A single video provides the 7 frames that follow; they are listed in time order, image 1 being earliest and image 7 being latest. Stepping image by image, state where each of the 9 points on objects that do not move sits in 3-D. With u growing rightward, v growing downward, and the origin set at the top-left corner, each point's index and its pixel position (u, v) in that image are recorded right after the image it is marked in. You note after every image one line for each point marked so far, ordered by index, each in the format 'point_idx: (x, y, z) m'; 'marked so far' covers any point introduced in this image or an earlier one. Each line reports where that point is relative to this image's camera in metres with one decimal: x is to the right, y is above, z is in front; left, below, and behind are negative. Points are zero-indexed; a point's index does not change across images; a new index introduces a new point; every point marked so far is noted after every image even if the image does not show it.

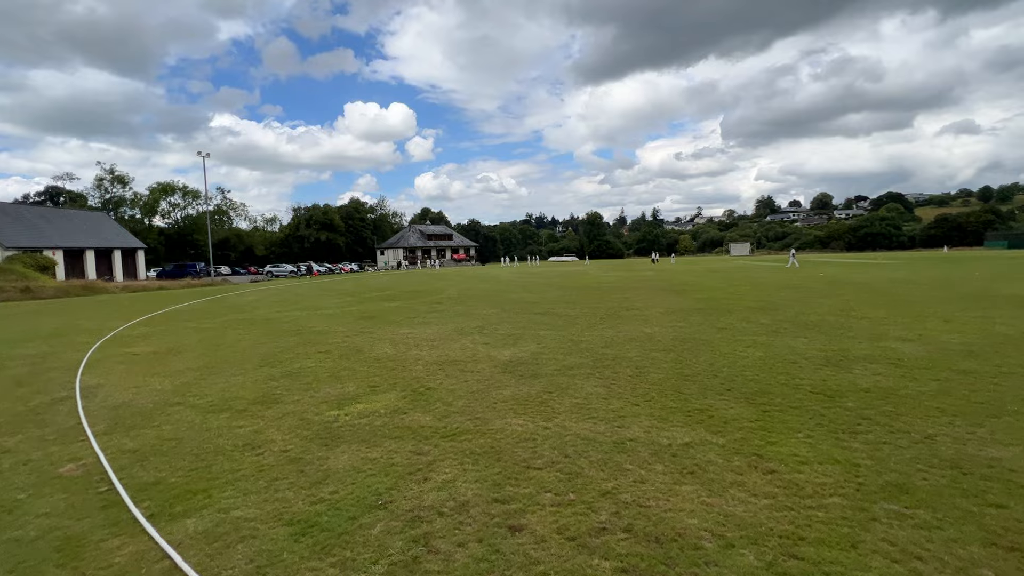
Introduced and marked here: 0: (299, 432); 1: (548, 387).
0: (-2.6, -1.8, +5.9) m
1: (+0.6, -1.5, +7.5) m
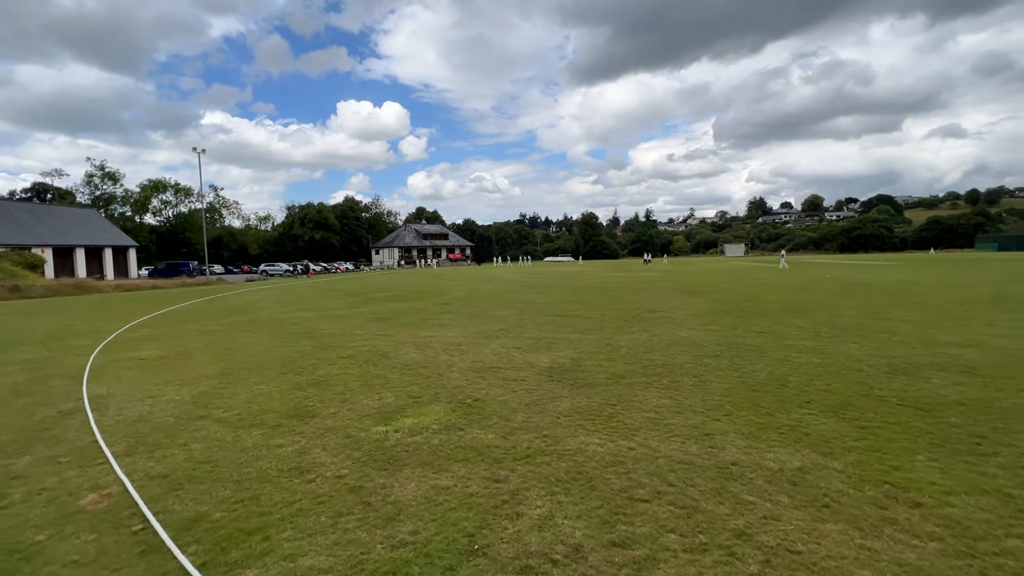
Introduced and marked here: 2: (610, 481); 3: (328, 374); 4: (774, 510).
0: (-1.7, -1.8, +5.2) m
1: (+1.4, -1.6, +6.8) m
2: (+0.9, -1.7, +4.4) m
3: (-3.4, -1.6, +9.0) m
4: (+2.1, -1.8, +3.8) m
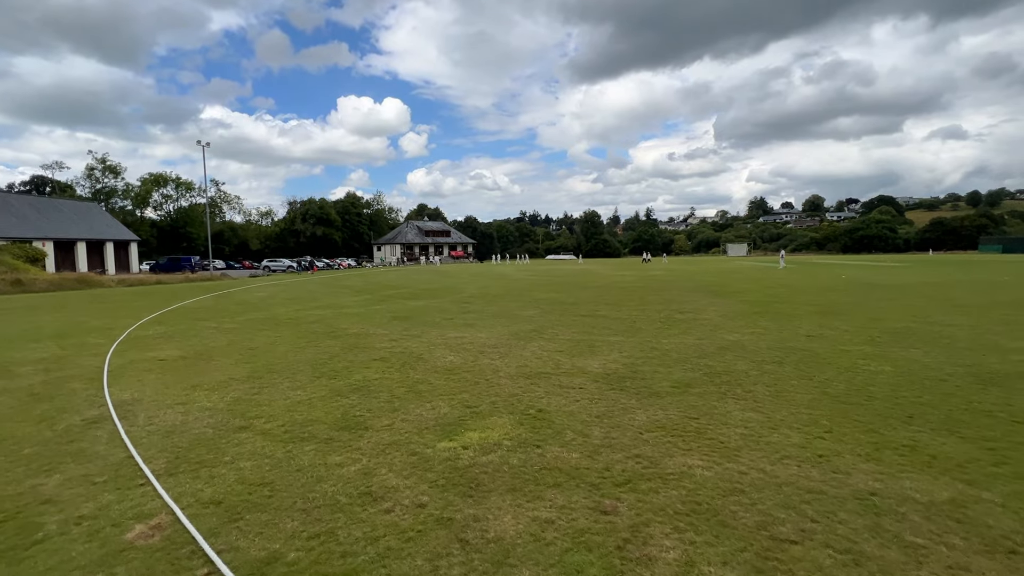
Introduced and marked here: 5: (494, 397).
0: (-0.9, -1.8, +4.6) m
1: (+2.3, -1.6, +6.3) m
2: (+1.8, -1.8, +3.8) m
3: (-2.5, -1.6, +8.4) m
4: (+3.0, -1.8, +3.3) m
5: (-0.3, -1.6, +7.1) m
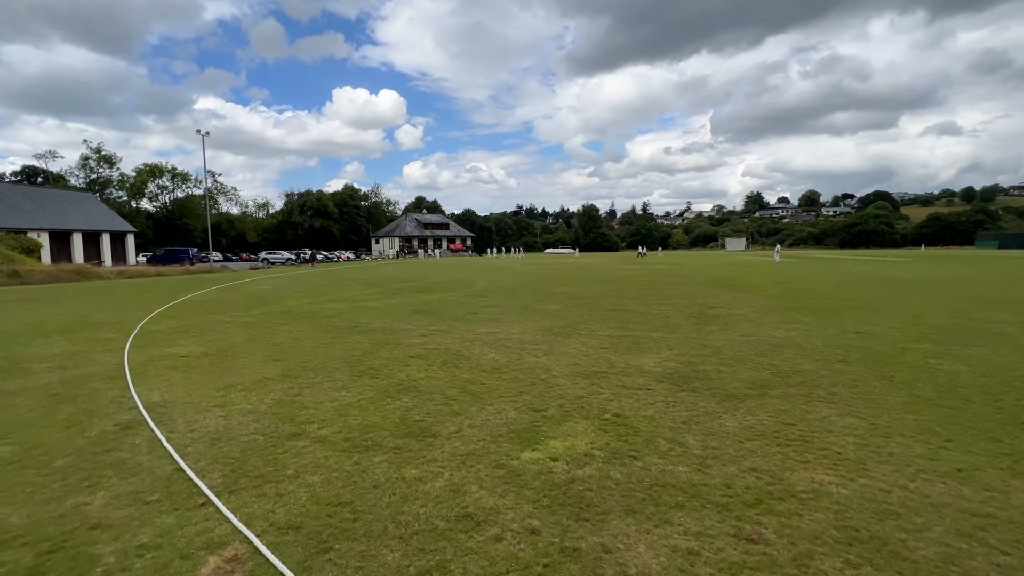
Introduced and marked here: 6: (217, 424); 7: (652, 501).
0: (+0.1, -1.7, +4.1) m
1: (+3.2, -1.5, +5.7) m
2: (+2.7, -1.7, +3.3) m
3: (-1.6, -1.4, +7.8) m
4: (+3.9, -1.8, +2.8) m
5: (+0.6, -1.5, +6.6) m
6: (-3.5, -1.6, +5.7) m
7: (+1.1, -1.7, +3.9) m
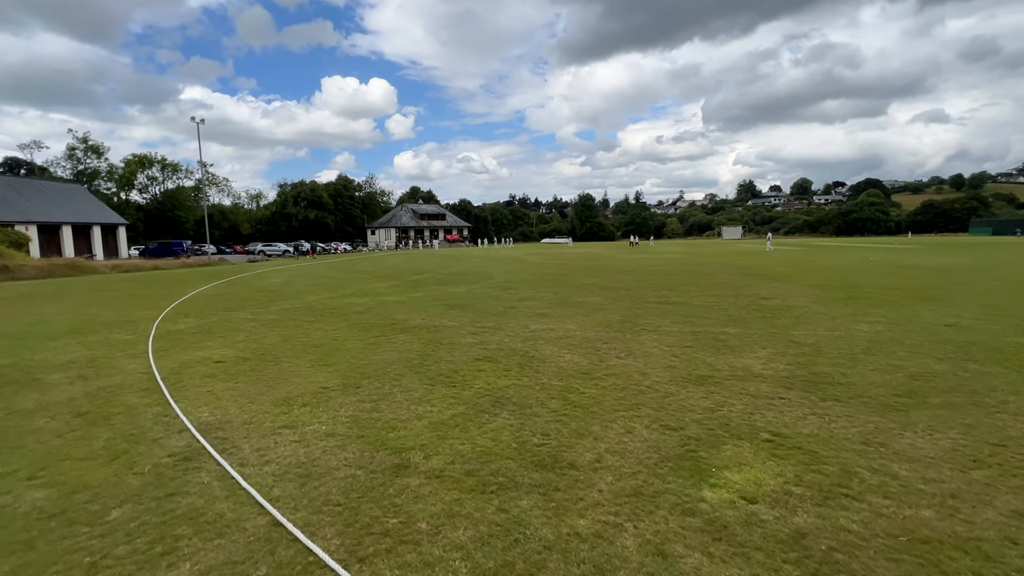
0: (+1.5, -1.7, +3.1) m
1: (+4.6, -1.4, +4.8) m
2: (+4.1, -1.7, +2.3) m
3: (-0.3, -1.4, +6.8) m
4: (+5.3, -1.7, +1.8) m
5: (+2.0, -1.4, +5.6) m
6: (-2.1, -1.6, +4.7) m
7: (+2.5, -1.7, +2.9) m
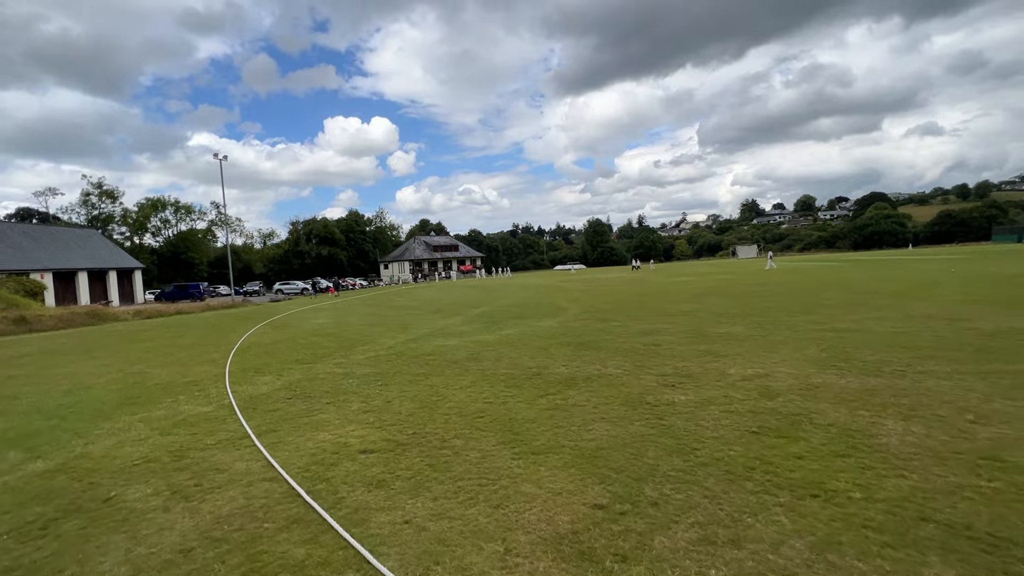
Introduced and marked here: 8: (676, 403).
0: (+4.8, -1.7, +0.3) m
1: (+7.9, -1.5, +2.0) m
2: (+7.4, -1.6, -0.5) m
3: (+3.1, -1.7, +4.0) m
4: (+8.6, -1.5, -1.0) m
5: (+5.3, -1.6, +2.8) m
6: (+1.2, -1.9, +1.9) m
7: (+5.8, -1.7, +0.1) m
8: (+2.3, -1.6, +7.0) m
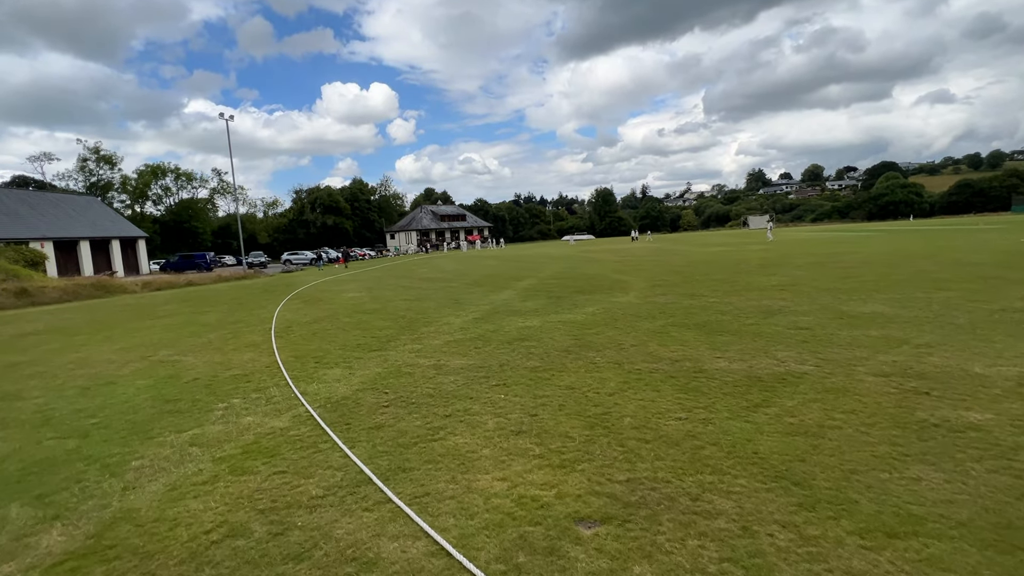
0: (+7.0, -1.8, -1.9) m
1: (+10.1, -1.5, -0.2) m
2: (+9.7, -1.7, -2.7) m
3: (+5.3, -1.6, +1.9) m
4: (+10.8, -1.7, -3.2) m
5: (+7.6, -1.5, +0.6) m
6: (+3.5, -1.9, -0.2) m
7: (+8.1, -1.8, -2.1) m
8: (+4.5, -1.3, +4.8) m
